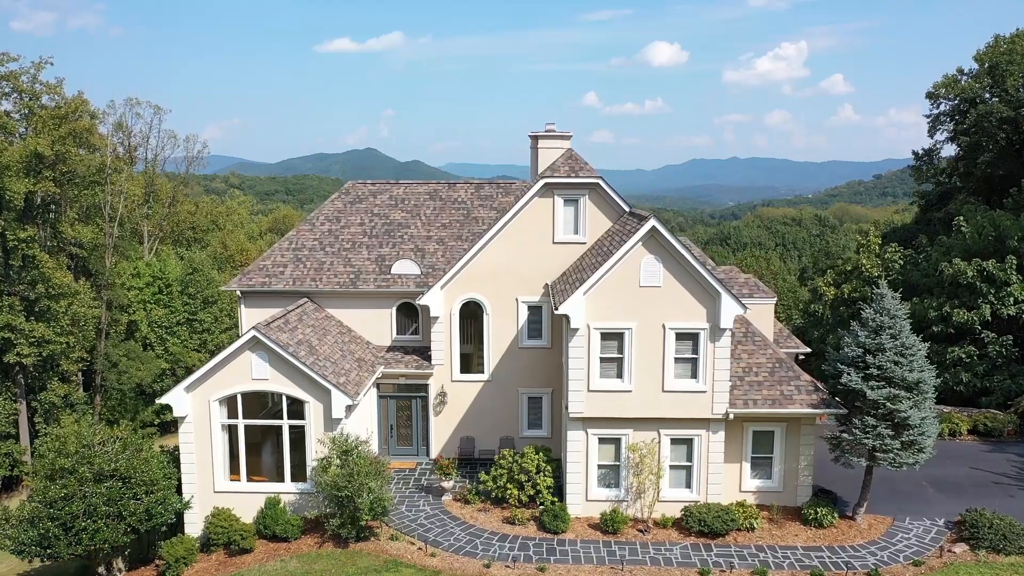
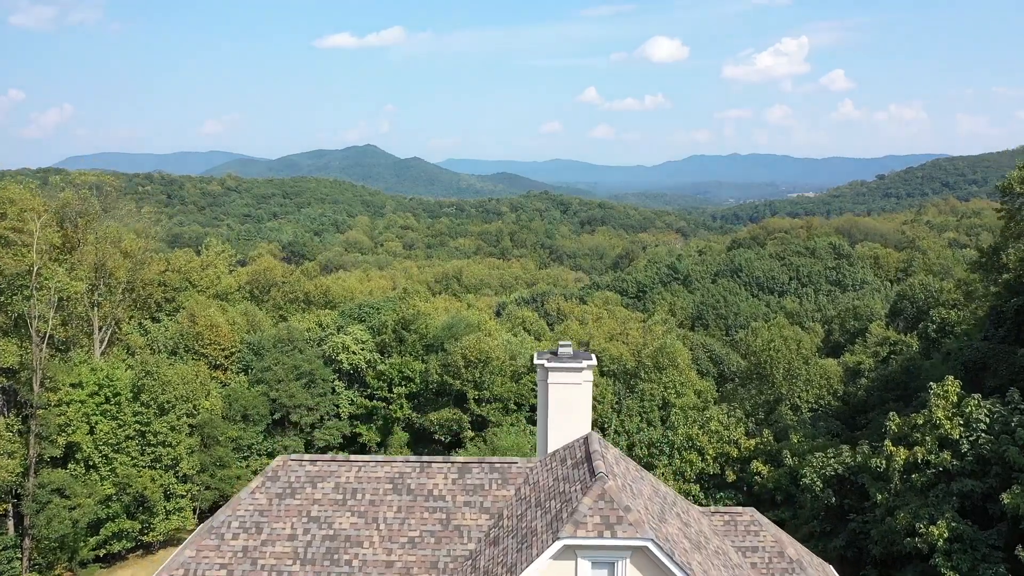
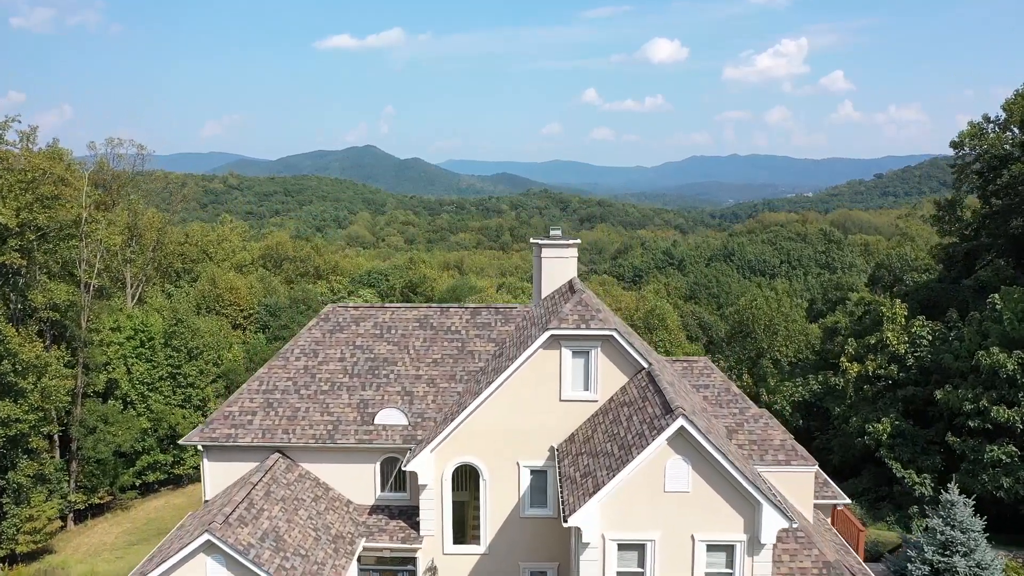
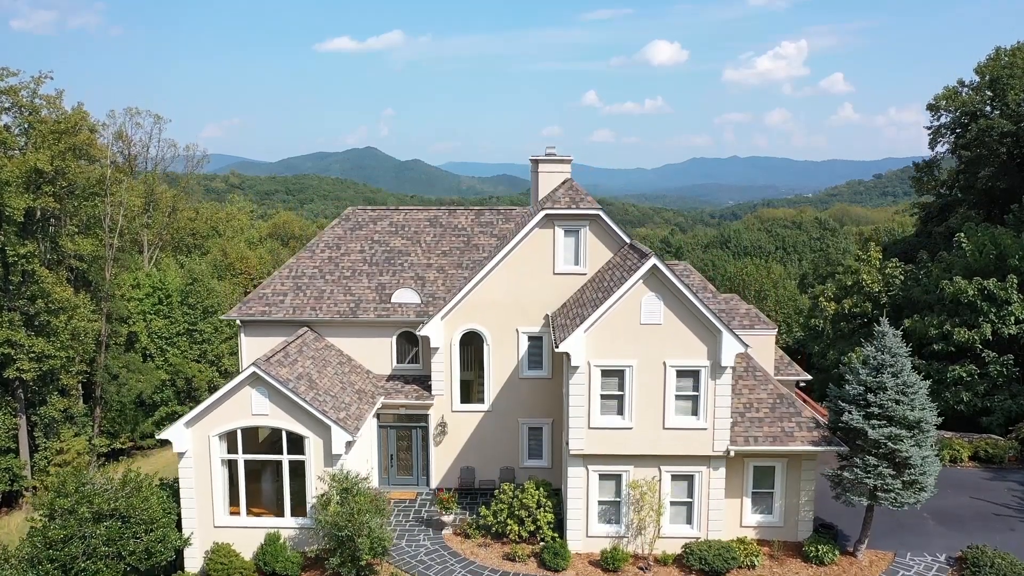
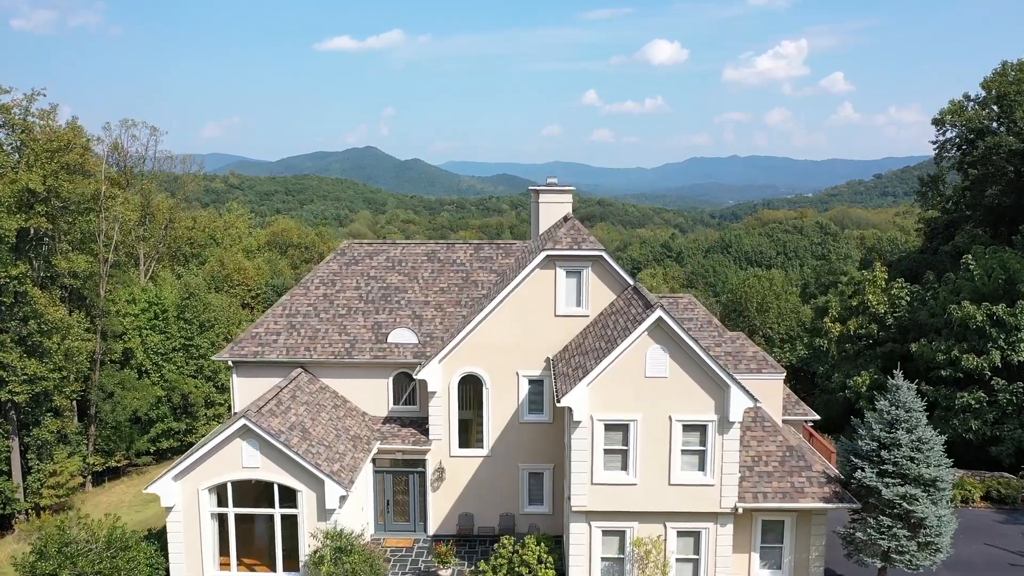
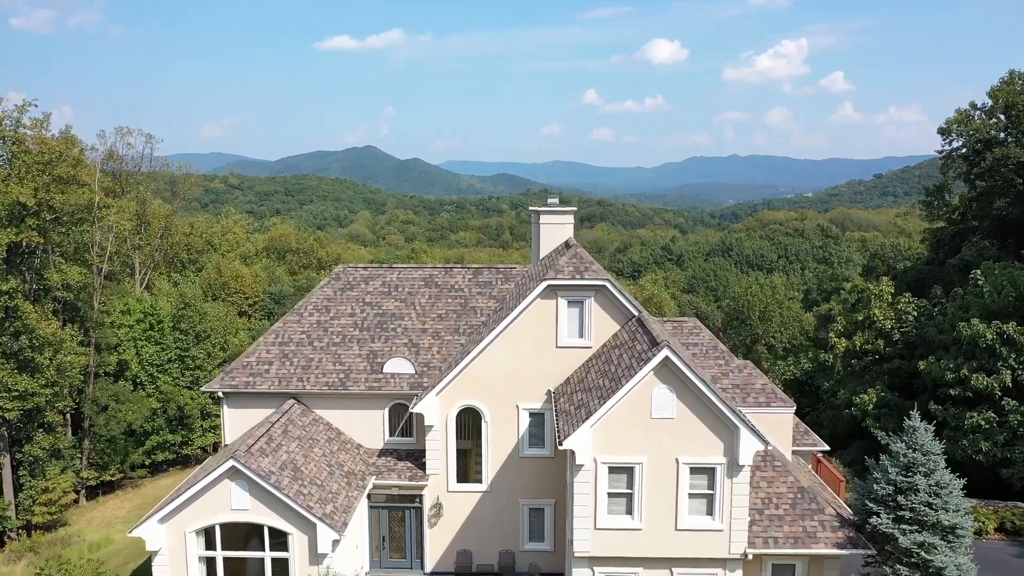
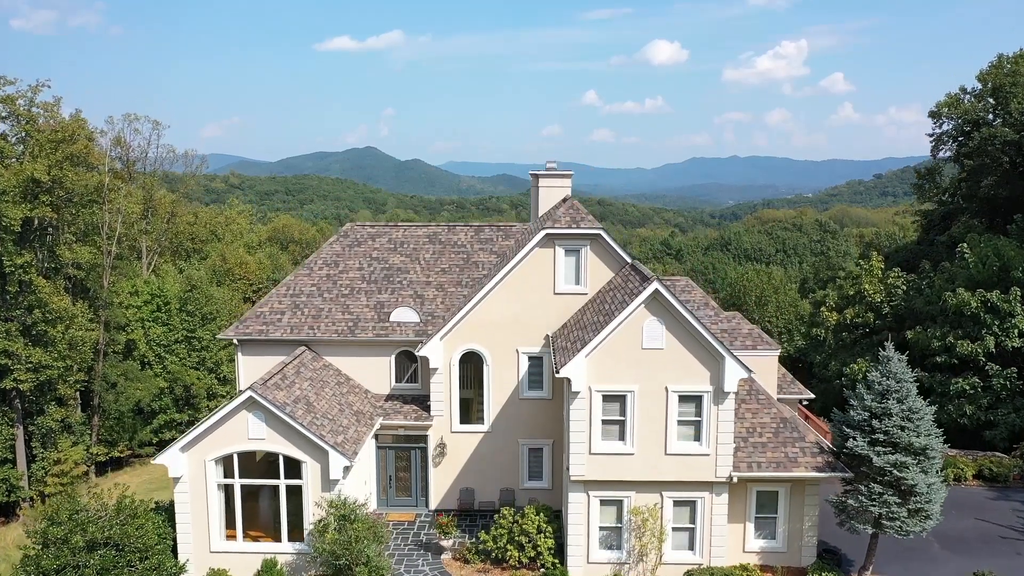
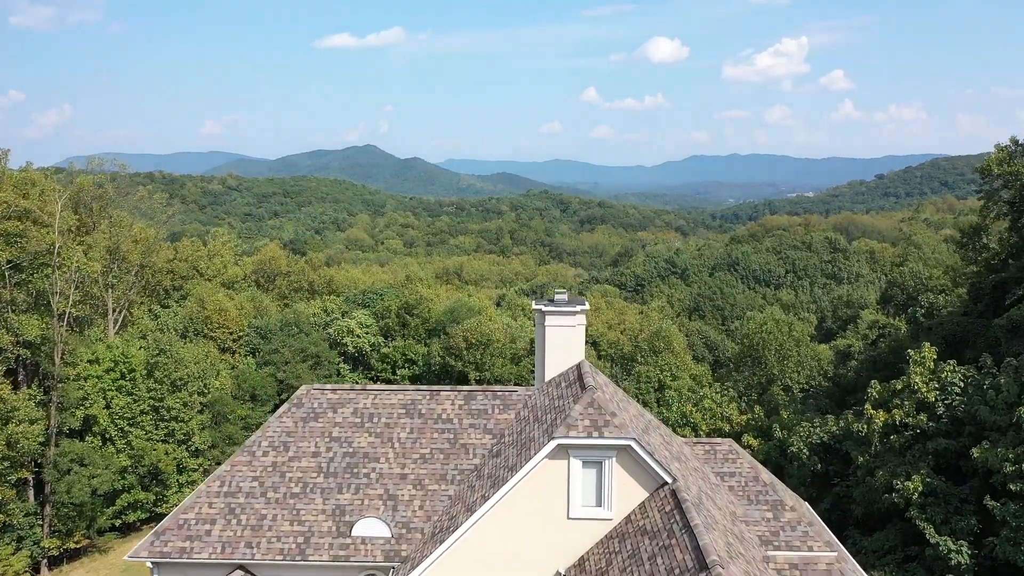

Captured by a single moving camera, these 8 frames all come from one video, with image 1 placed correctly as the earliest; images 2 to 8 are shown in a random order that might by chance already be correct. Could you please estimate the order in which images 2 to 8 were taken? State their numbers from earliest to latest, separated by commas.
4, 7, 5, 6, 3, 8, 2
